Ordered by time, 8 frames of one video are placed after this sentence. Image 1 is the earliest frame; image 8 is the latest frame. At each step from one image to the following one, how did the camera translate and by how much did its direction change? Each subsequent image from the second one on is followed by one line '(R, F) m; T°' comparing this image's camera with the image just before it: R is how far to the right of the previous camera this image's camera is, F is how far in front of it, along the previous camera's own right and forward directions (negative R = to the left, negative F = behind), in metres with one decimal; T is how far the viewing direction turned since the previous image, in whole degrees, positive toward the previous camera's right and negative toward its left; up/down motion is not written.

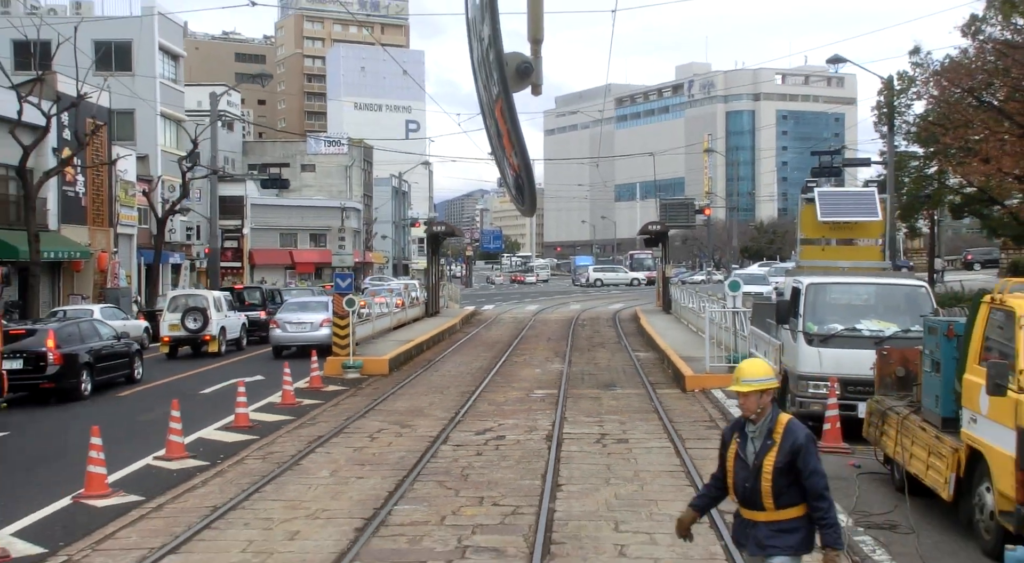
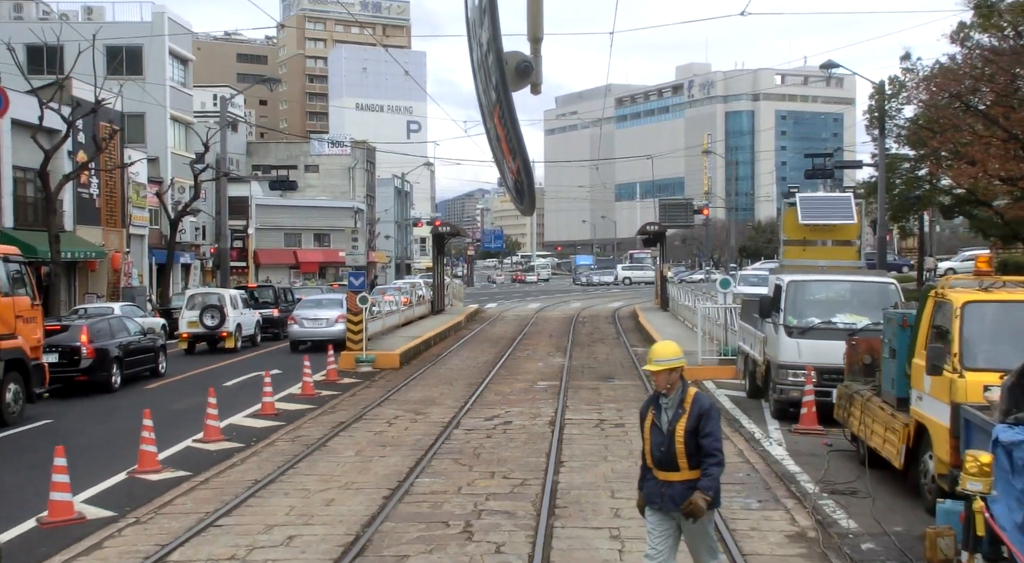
(-0.1, -1.1) m; 0°
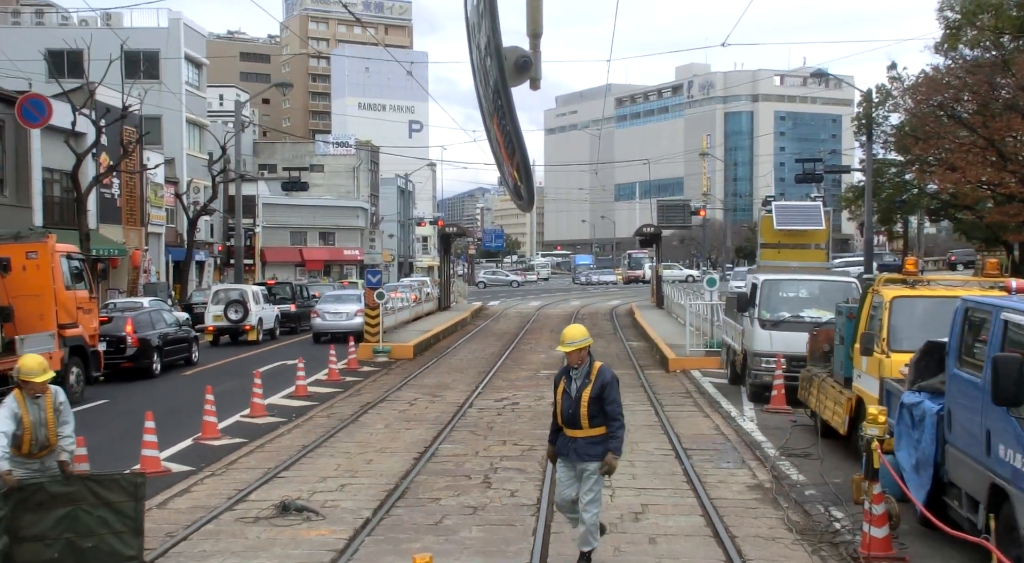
(-0.1, -1.8) m; 0°
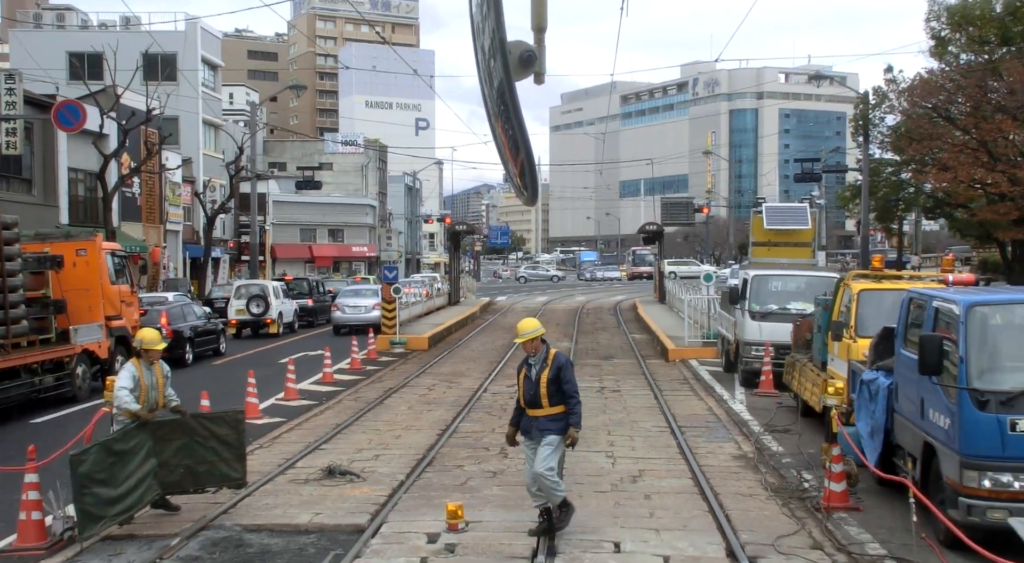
(-0.1, -1.4) m; 0°
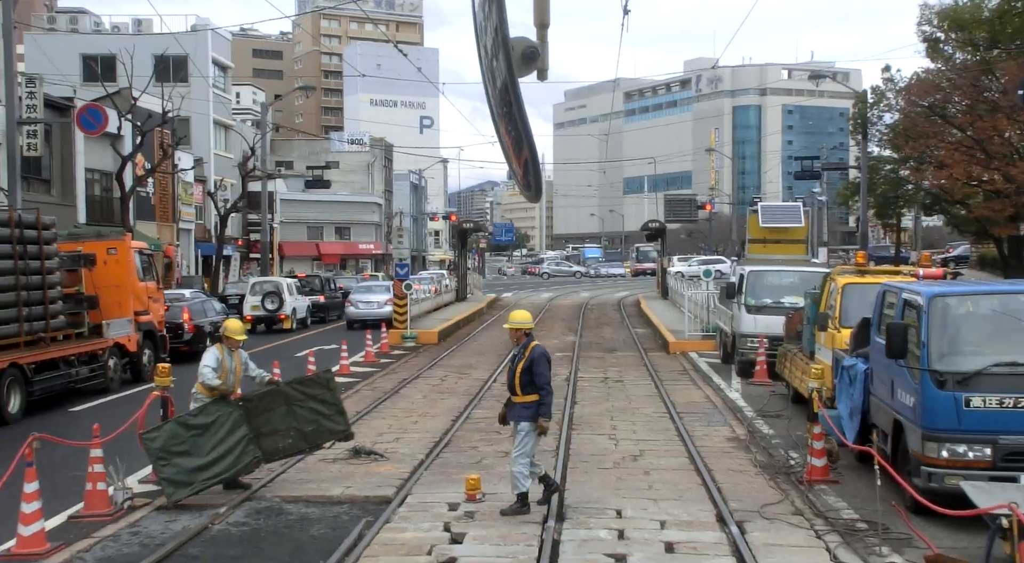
(-0.1, -0.9) m; 0°
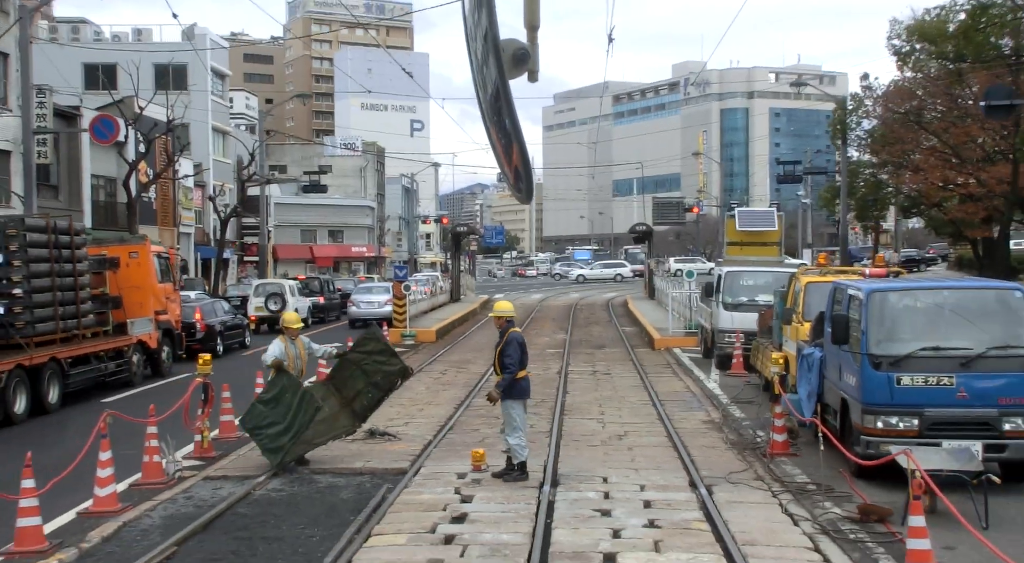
(-0.1, -1.4) m; +1°
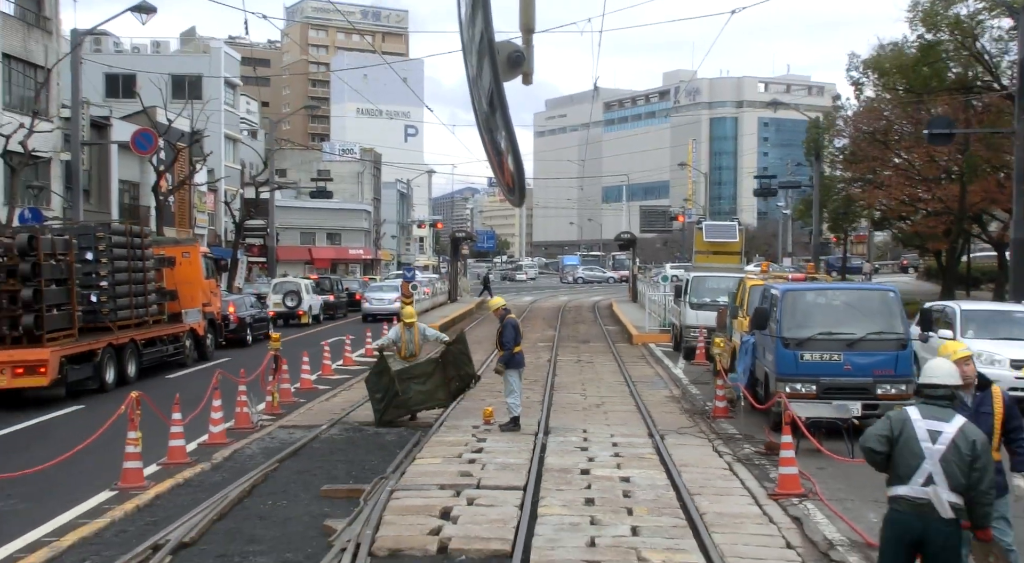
(-0.2, -3.2) m; +1°
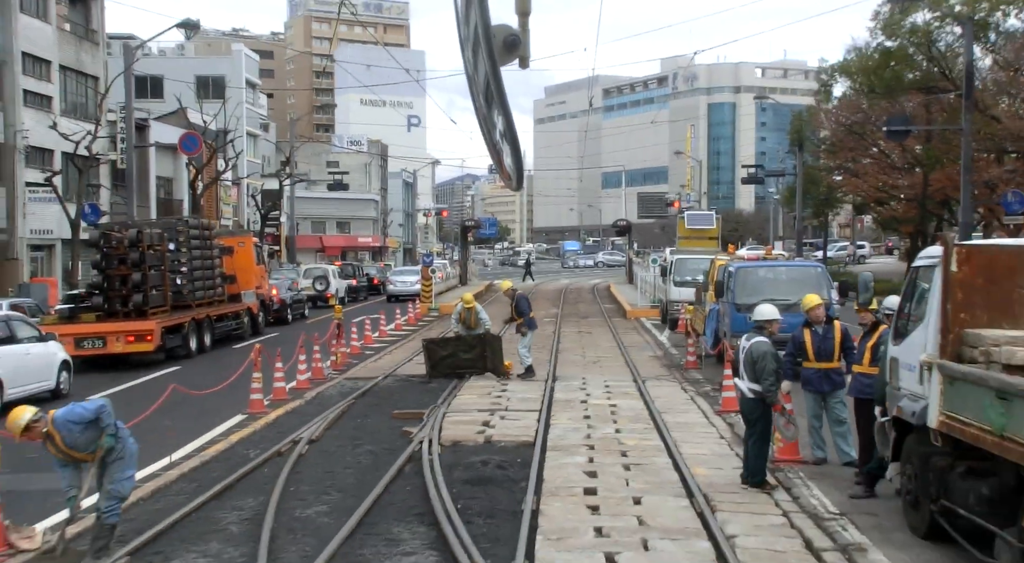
(-0.2, -3.7) m; 0°
